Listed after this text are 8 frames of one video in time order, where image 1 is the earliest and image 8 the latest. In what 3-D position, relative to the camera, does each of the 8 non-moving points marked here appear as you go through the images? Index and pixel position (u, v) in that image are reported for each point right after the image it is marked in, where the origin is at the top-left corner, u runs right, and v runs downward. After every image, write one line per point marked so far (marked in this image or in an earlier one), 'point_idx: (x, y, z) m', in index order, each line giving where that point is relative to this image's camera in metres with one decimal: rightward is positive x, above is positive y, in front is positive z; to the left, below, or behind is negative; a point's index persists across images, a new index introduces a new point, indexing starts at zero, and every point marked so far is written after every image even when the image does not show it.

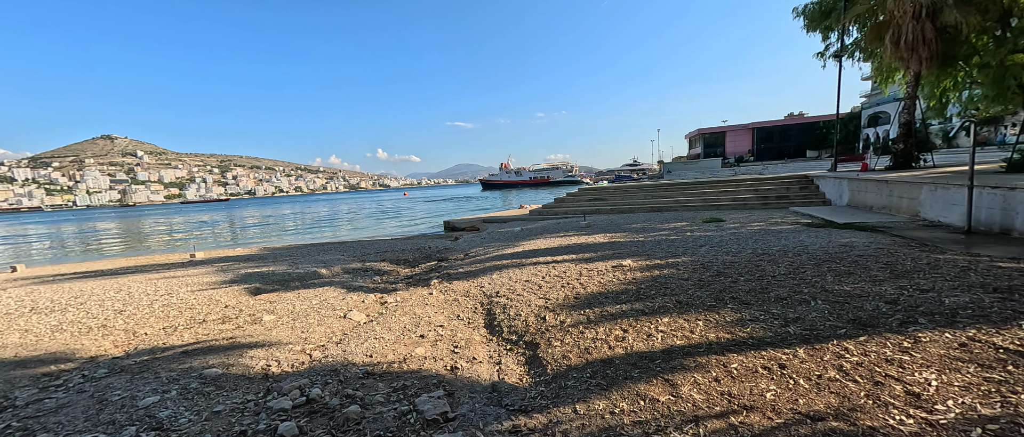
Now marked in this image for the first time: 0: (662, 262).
0: (+1.8, -0.5, +4.8) m
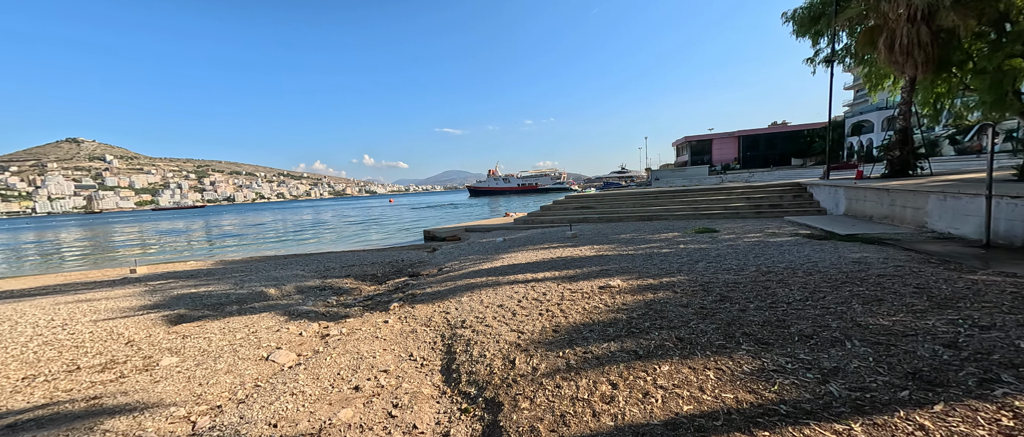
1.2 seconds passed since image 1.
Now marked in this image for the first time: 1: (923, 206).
0: (+1.6, -0.7, +4.3) m
1: (+9.5, +0.3, +9.2) m
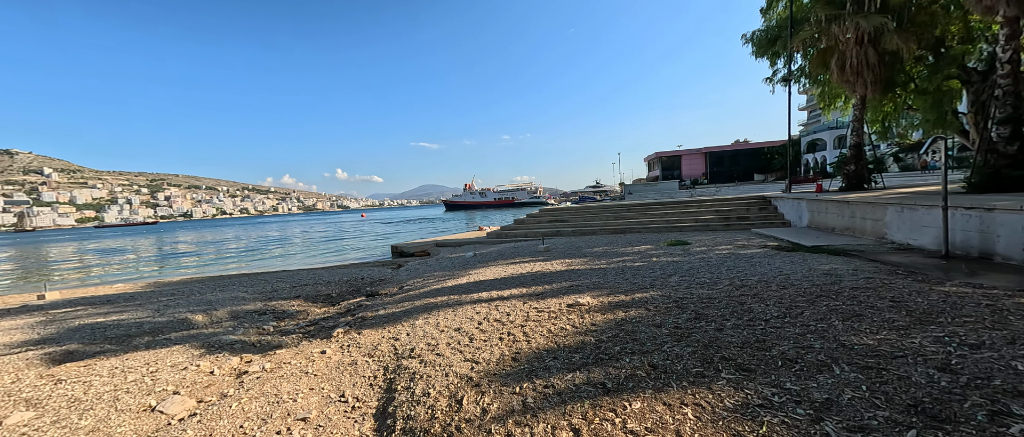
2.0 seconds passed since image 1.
0: (+1.2, -0.8, +4.0) m
1: (+8.7, 0.0, +9.5) m
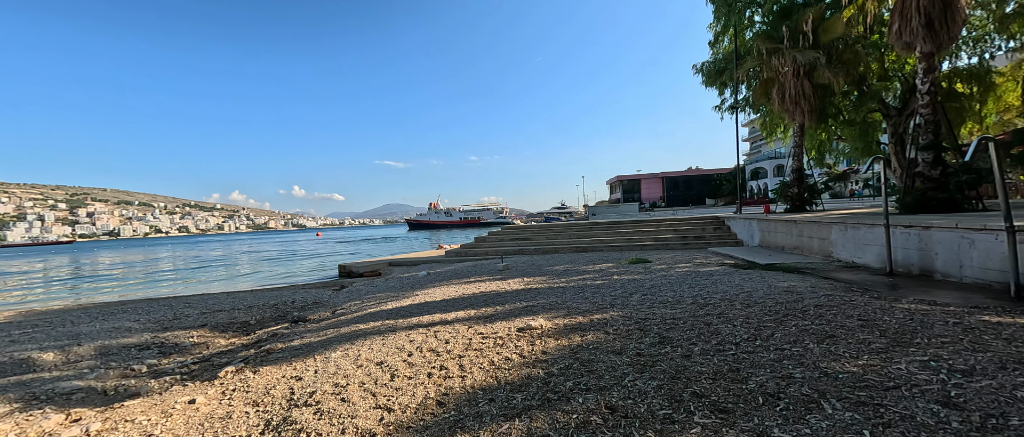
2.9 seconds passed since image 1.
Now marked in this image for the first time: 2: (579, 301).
0: (+0.7, -0.9, +3.6) m
1: (+7.7, -0.4, +9.7) m
2: (+0.8, -1.0, +4.7) m
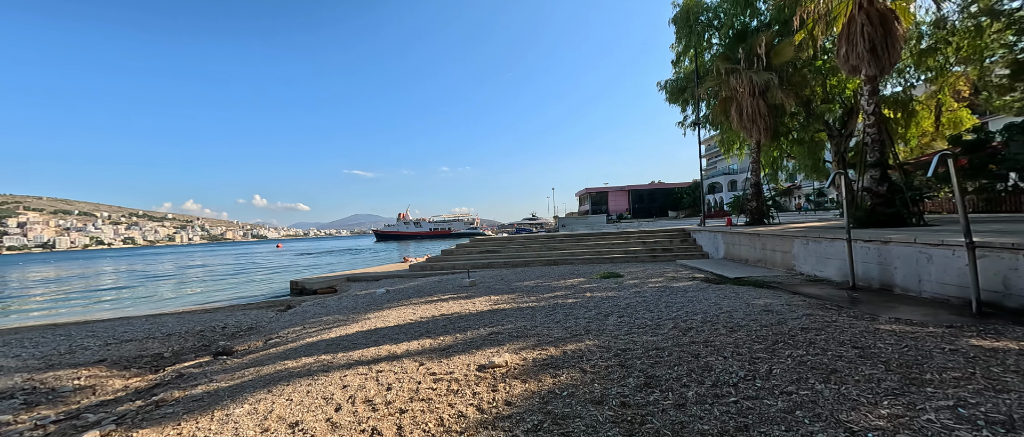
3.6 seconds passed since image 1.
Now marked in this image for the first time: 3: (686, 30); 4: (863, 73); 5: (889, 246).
0: (+0.4, -1.1, +3.1) m
1: (+6.9, -0.8, +9.8) m
2: (+0.4, -1.2, +4.3) m
3: (+7.4, +8.0, +16.9) m
4: (+8.7, +3.6, +10.0) m
5: (+6.7, -0.5, +7.1) m
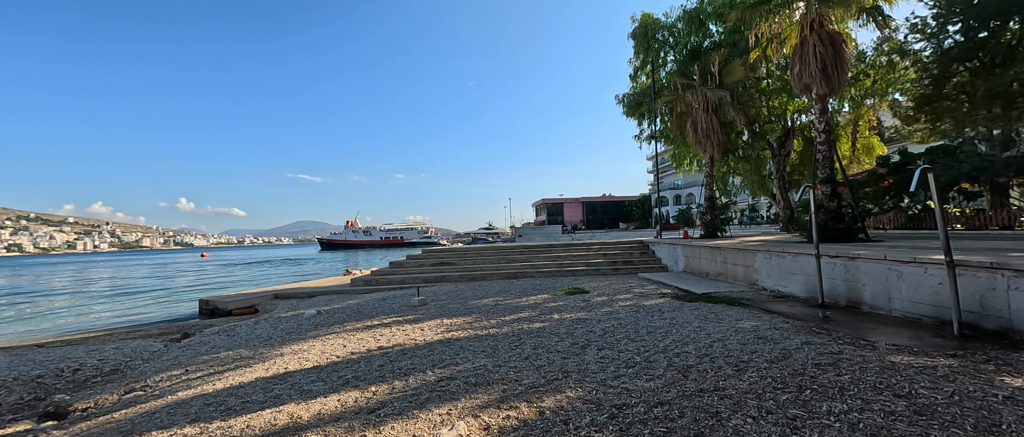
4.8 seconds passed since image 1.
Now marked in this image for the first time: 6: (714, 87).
0: (+0.1, -1.1, +2.2) m
1: (+5.9, -1.1, +9.6) m
2: (0.0, -1.3, +3.4) m
3: (+5.7, +7.4, +17.0) m
4: (+7.7, +3.2, +10.1) m
5: (+6.0, -0.8, +6.9) m
6: (+7.6, +4.9, +14.8) m
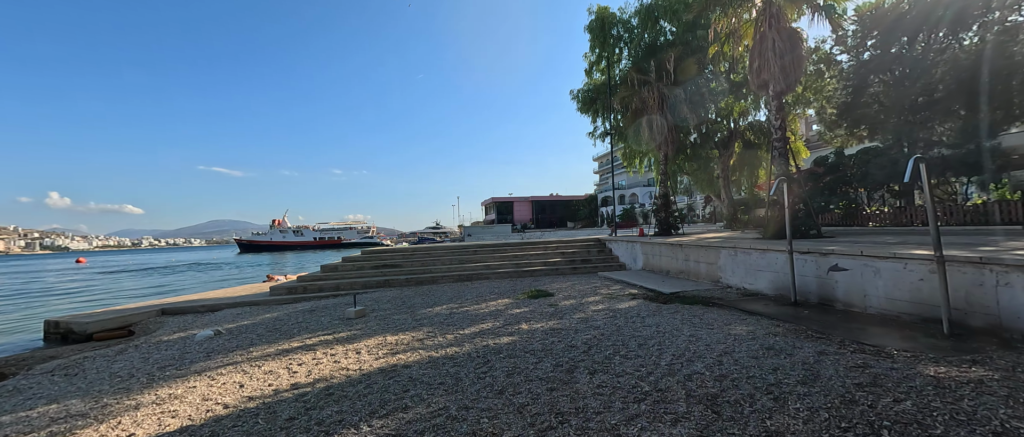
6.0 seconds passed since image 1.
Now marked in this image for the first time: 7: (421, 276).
0: (+0.1, -1.0, +1.3) m
1: (+4.9, -1.0, +9.4) m
2: (-0.1, -1.2, +2.4) m
3: (+3.7, +7.5, +16.6) m
4: (+6.6, +3.3, +10.1) m
5: (+5.3, -0.7, +6.7) m
6: (+5.8, +5.0, +14.7) m
7: (-2.4, -1.5, +10.5) m
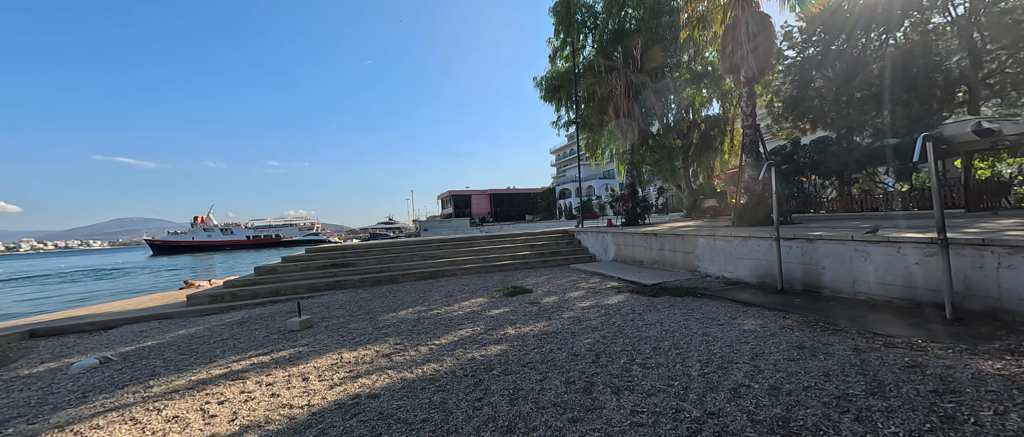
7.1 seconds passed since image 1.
0: (+0.4, -0.9, +0.5) m
1: (+4.2, -0.7, +9.1) m
2: (0.0, -1.0, +1.6) m
3: (+2.1, +7.9, +16.1) m
4: (+5.8, +3.7, +10.0) m
5: (+5.0, -0.4, +6.5) m
6: (+4.5, +5.4, +14.4) m
7: (-3.2, -1.3, +9.4) m
